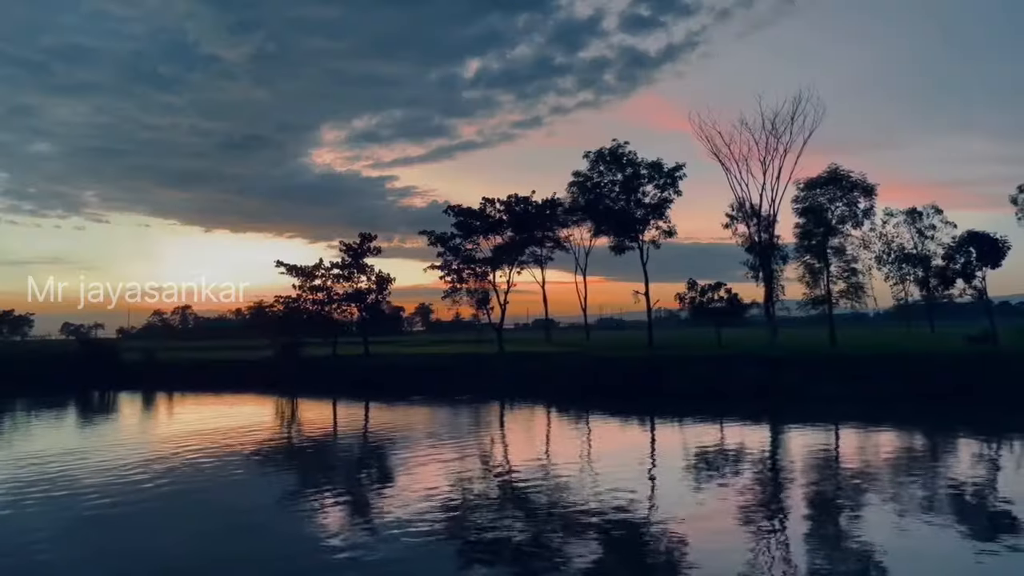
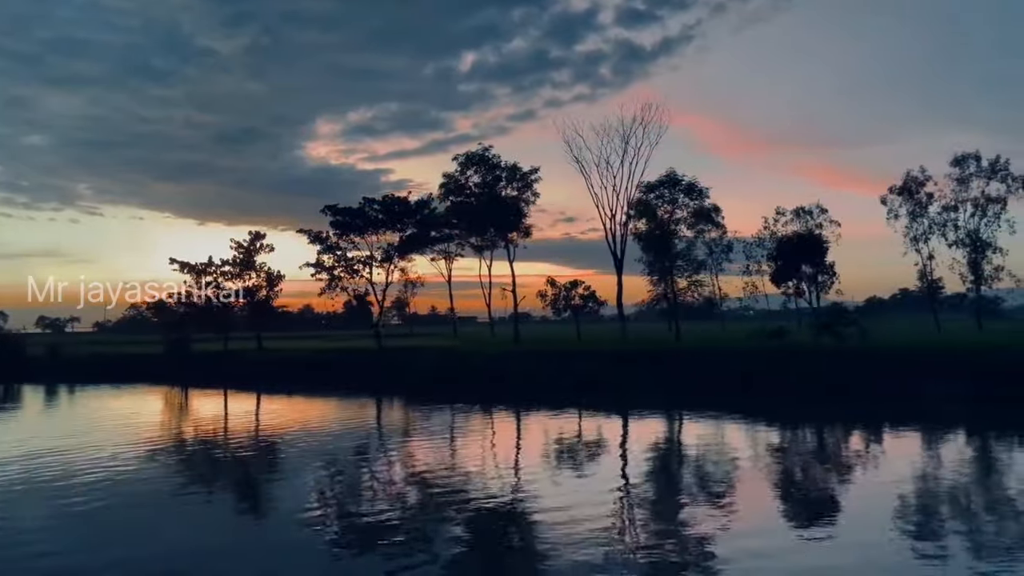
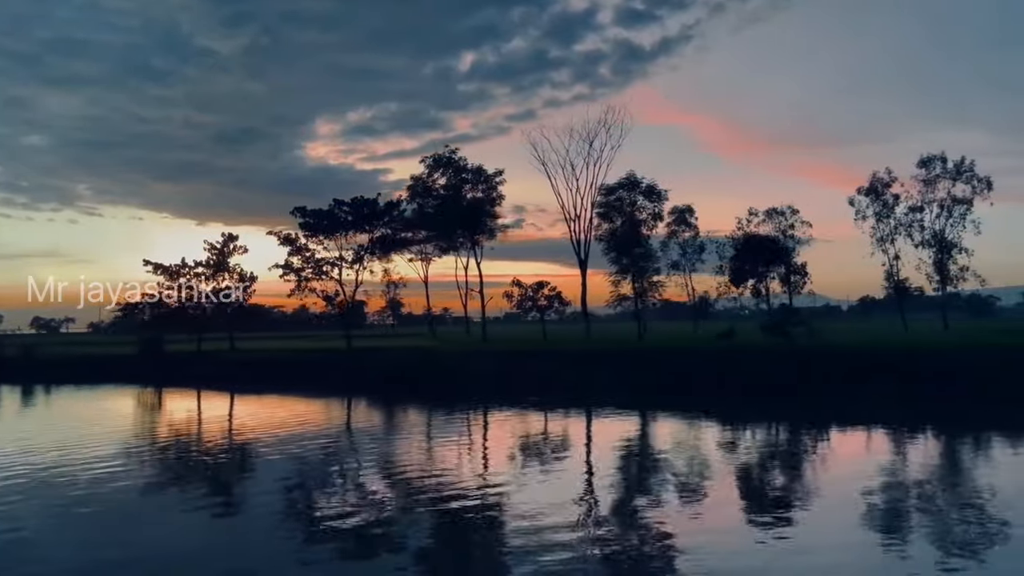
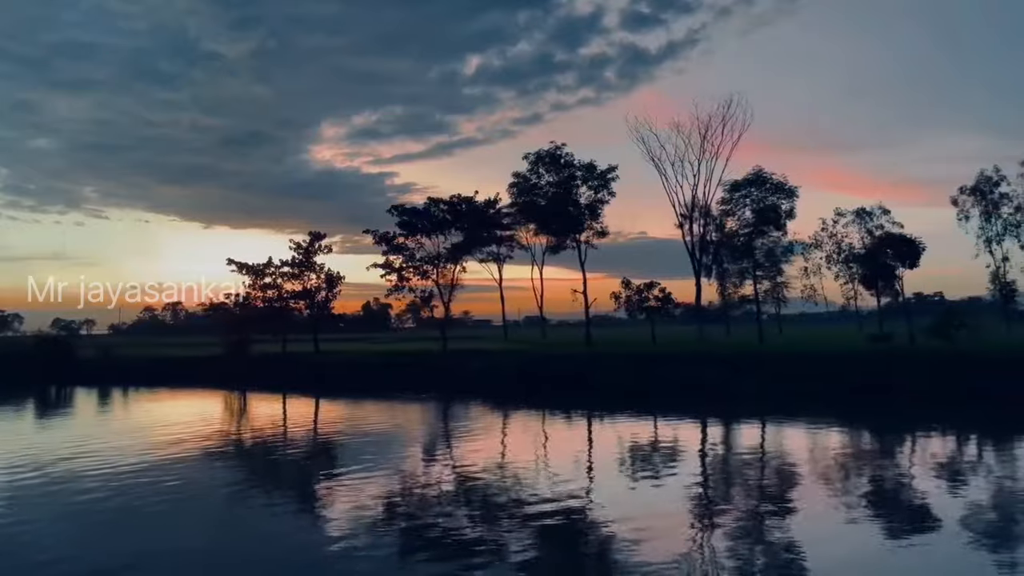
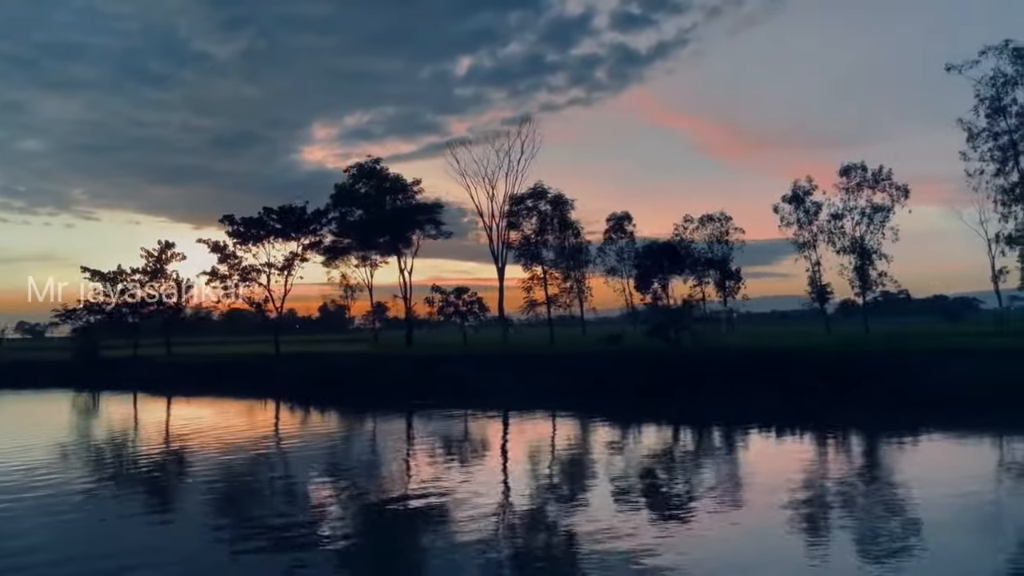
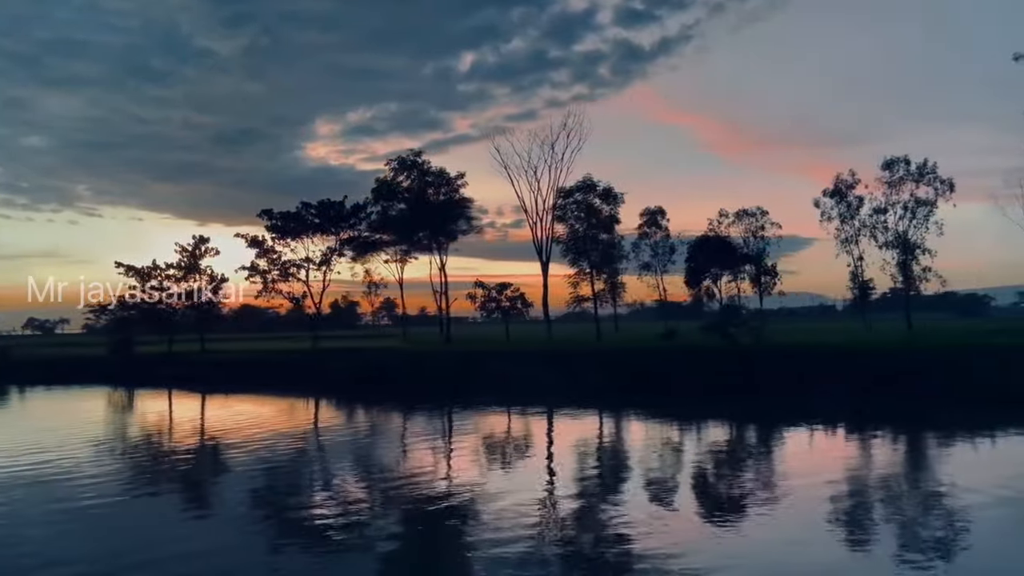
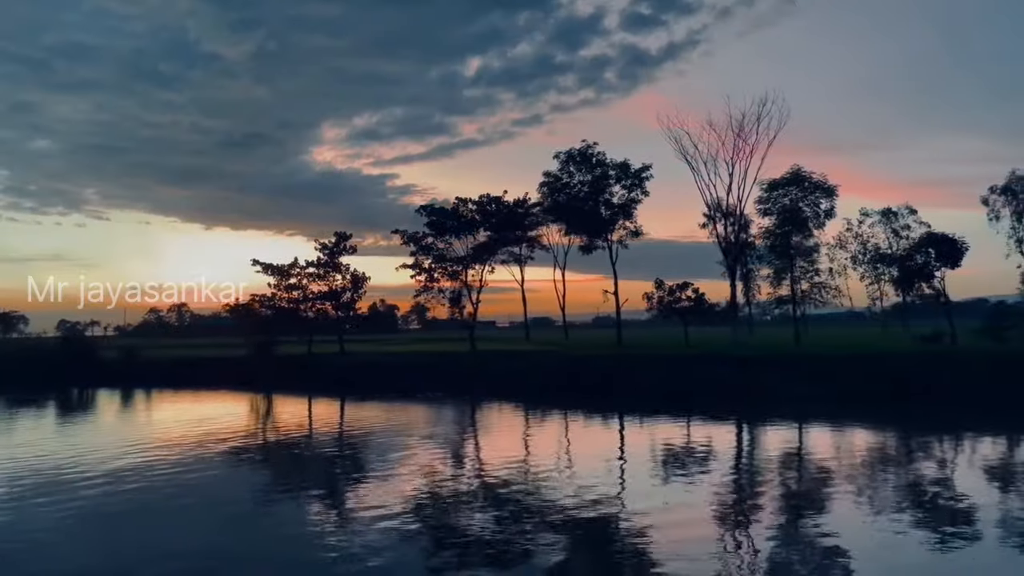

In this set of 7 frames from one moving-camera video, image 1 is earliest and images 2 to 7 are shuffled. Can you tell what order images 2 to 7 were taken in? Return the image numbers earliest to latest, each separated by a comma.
7, 4, 2, 3, 6, 5
